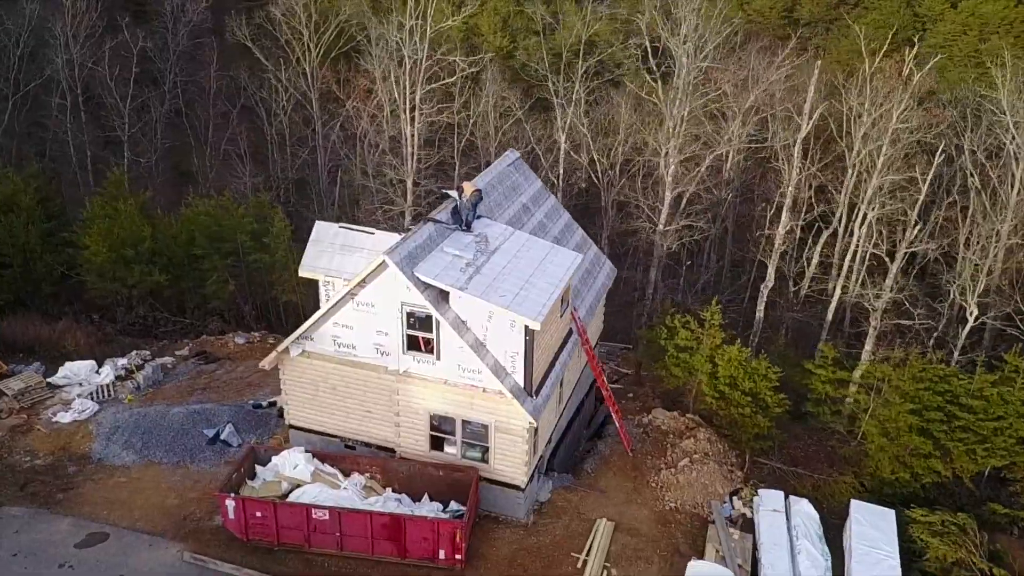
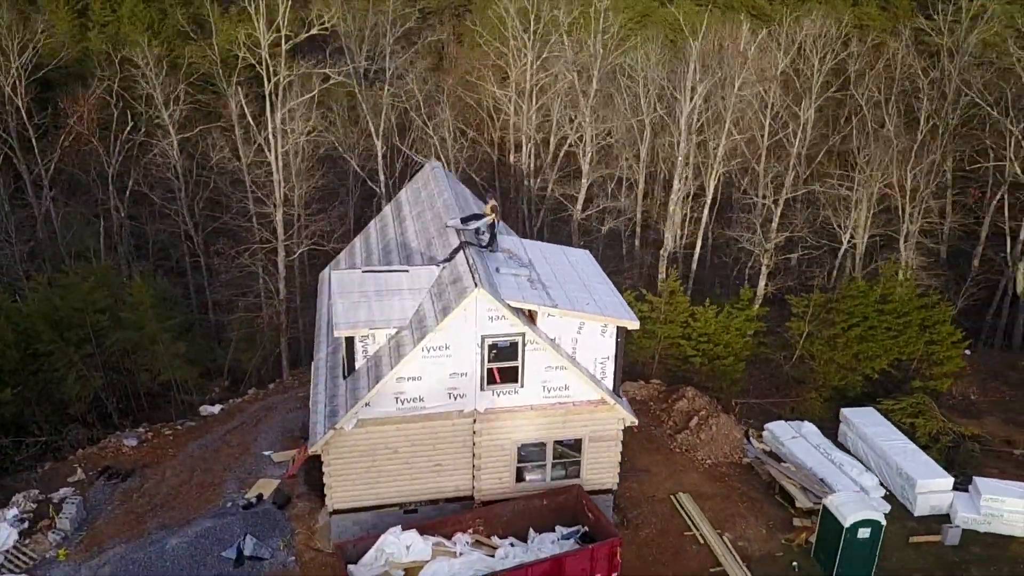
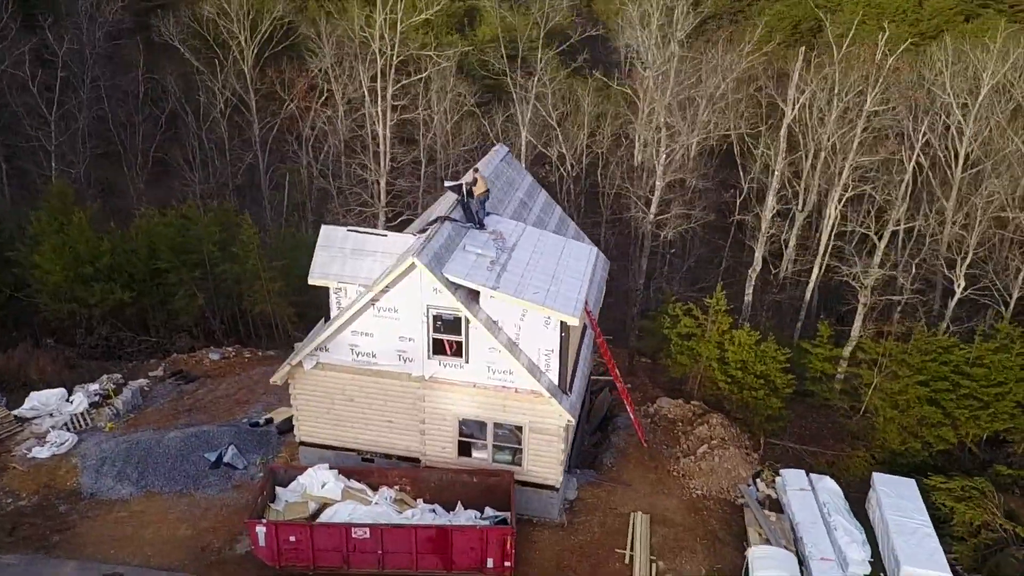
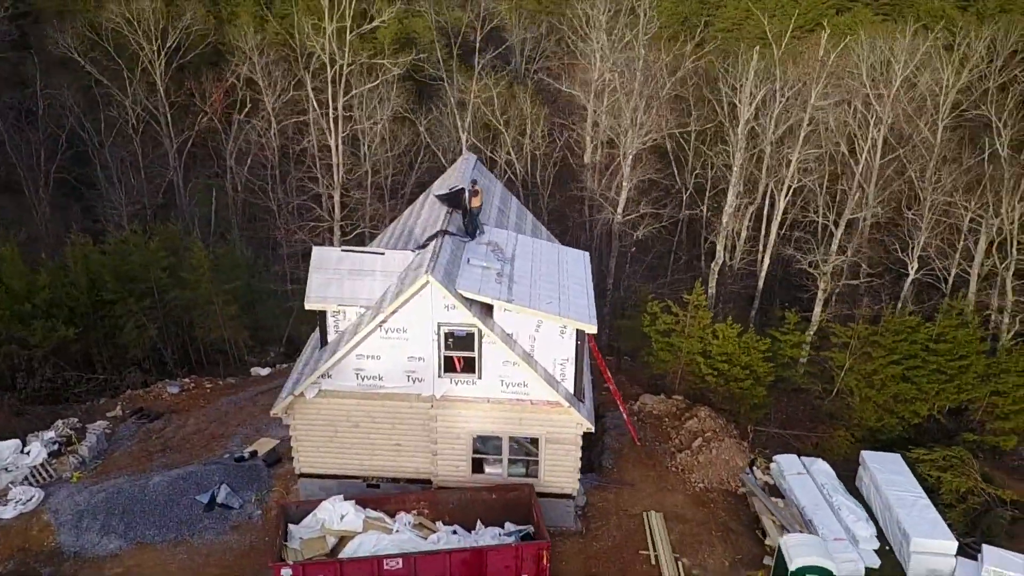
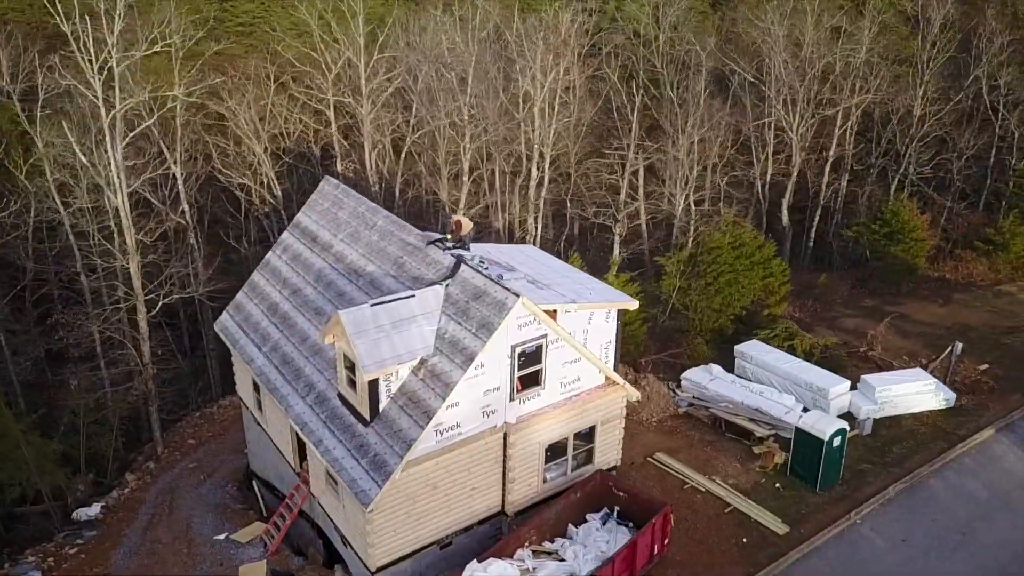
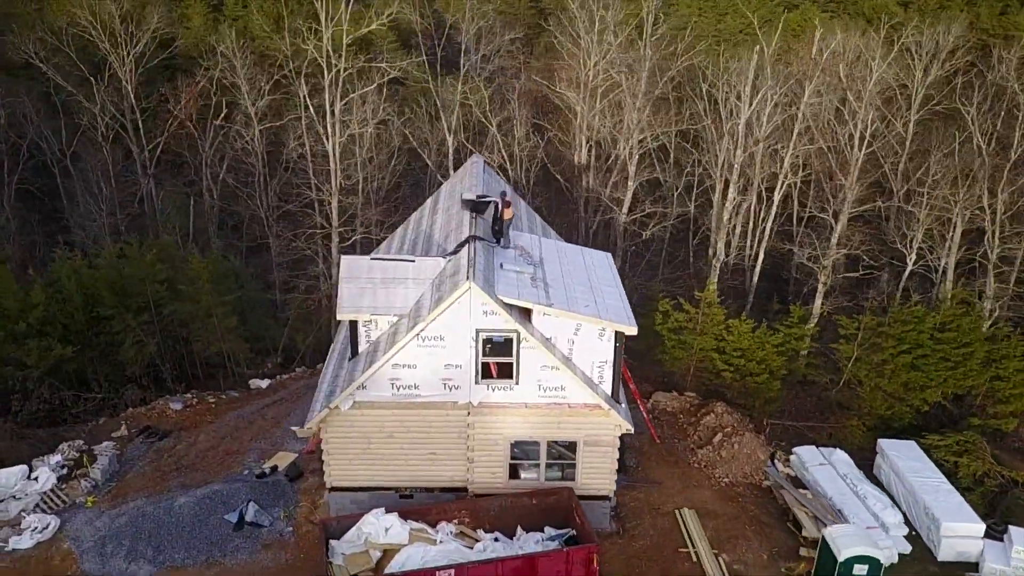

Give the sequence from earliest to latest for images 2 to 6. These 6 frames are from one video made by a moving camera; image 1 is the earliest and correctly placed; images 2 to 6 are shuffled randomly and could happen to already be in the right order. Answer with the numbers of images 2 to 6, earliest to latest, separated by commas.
3, 4, 6, 2, 5
